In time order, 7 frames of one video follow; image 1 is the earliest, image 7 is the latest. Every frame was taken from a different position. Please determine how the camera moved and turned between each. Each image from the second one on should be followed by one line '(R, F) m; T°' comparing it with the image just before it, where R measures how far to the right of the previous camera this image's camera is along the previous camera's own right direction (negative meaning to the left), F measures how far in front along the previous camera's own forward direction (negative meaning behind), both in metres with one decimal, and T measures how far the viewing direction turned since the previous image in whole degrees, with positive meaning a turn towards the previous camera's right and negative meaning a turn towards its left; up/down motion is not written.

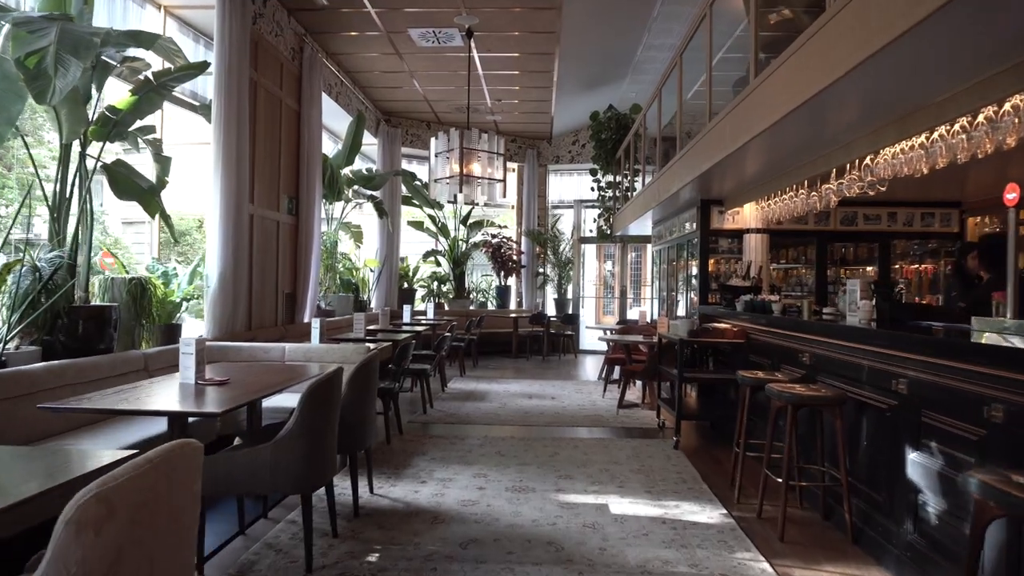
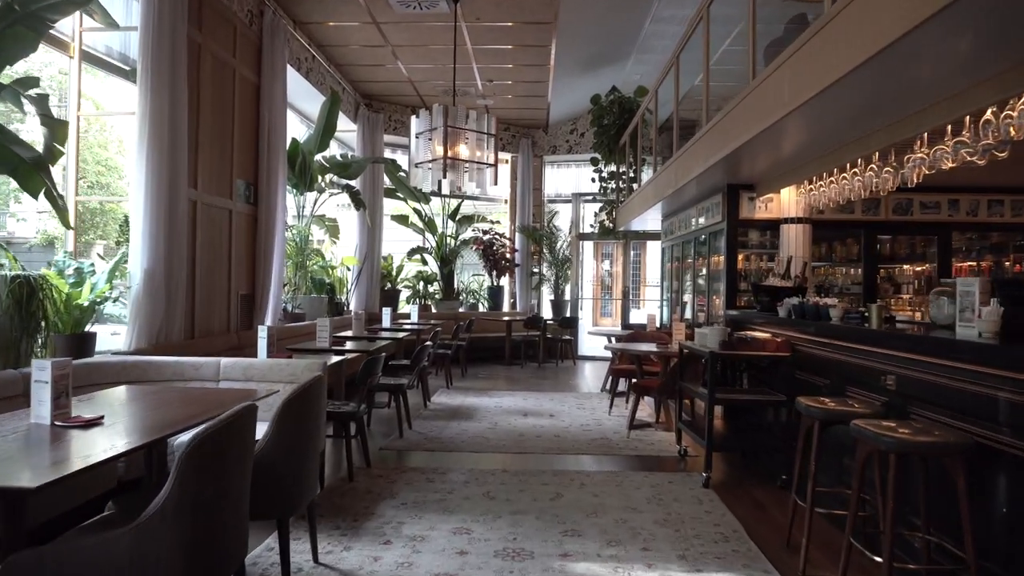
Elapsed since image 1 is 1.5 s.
(0.0, +0.9) m; +1°
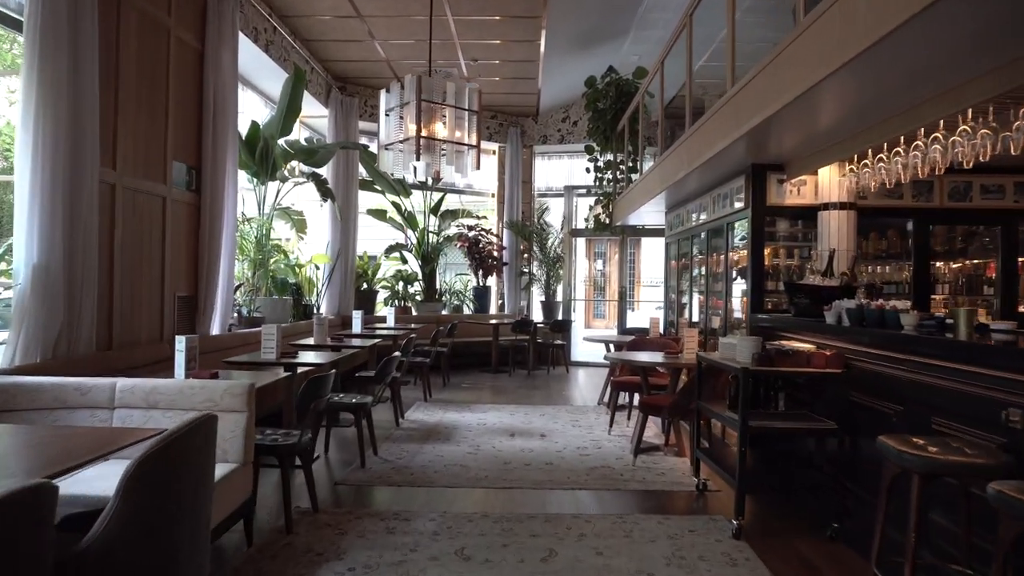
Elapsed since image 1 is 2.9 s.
(0.0, +0.8) m; +1°
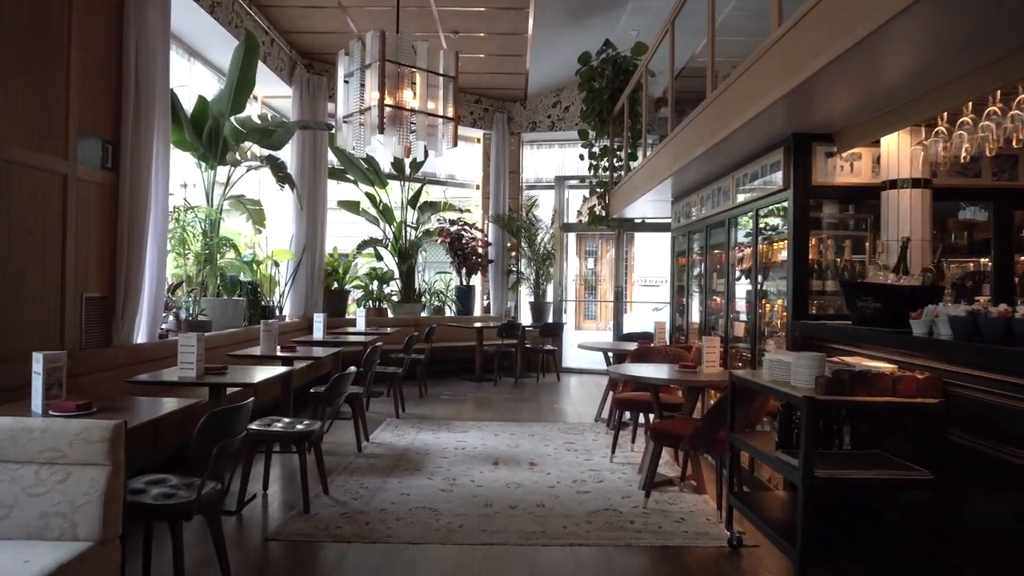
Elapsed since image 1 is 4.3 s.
(0.0, +0.8) m; +1°
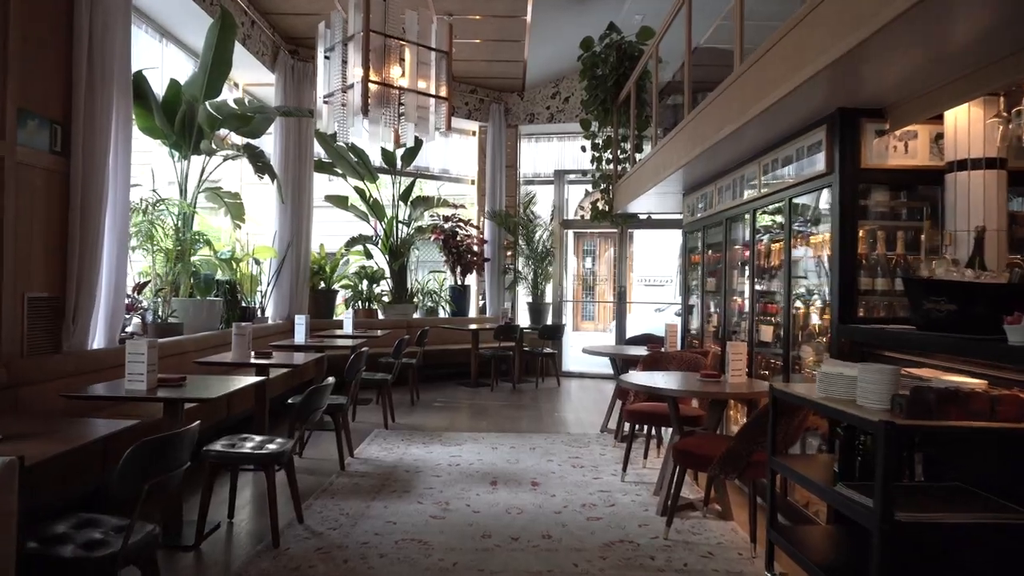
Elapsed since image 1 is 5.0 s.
(0.0, +0.4) m; 0°
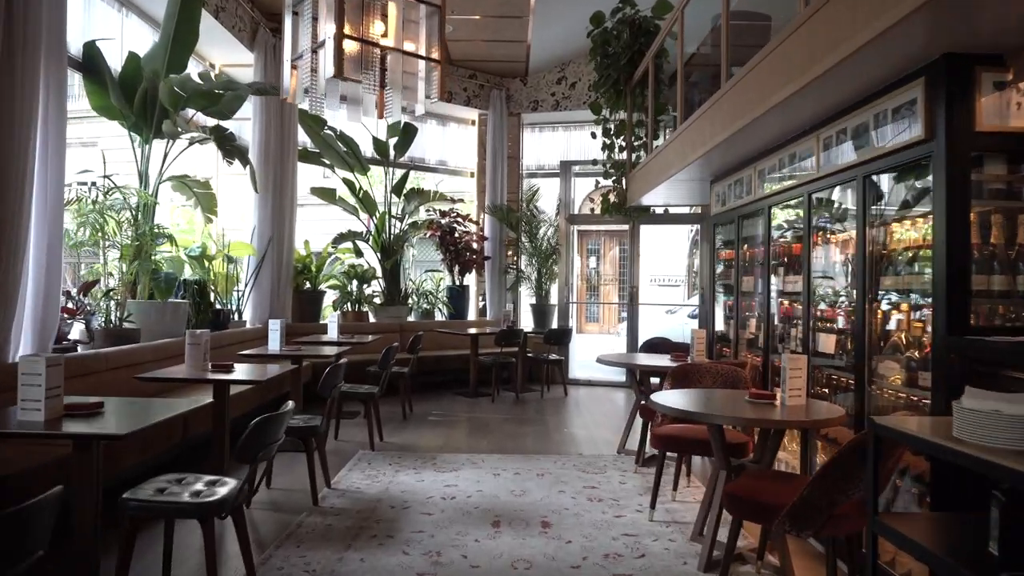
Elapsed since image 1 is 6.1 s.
(0.0, +0.7) m; 0°
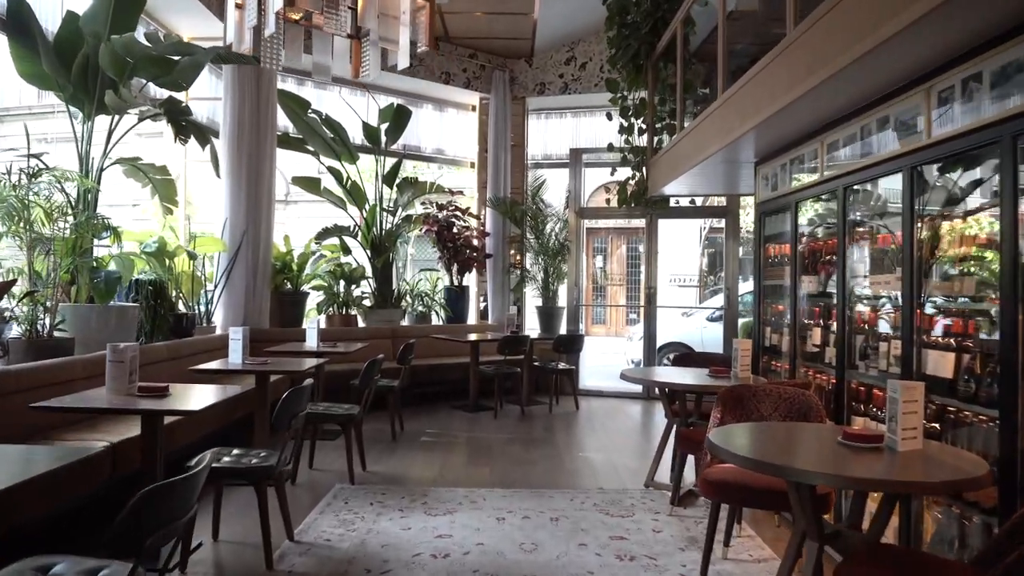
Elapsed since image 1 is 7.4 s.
(0.0, +0.8) m; 0°
